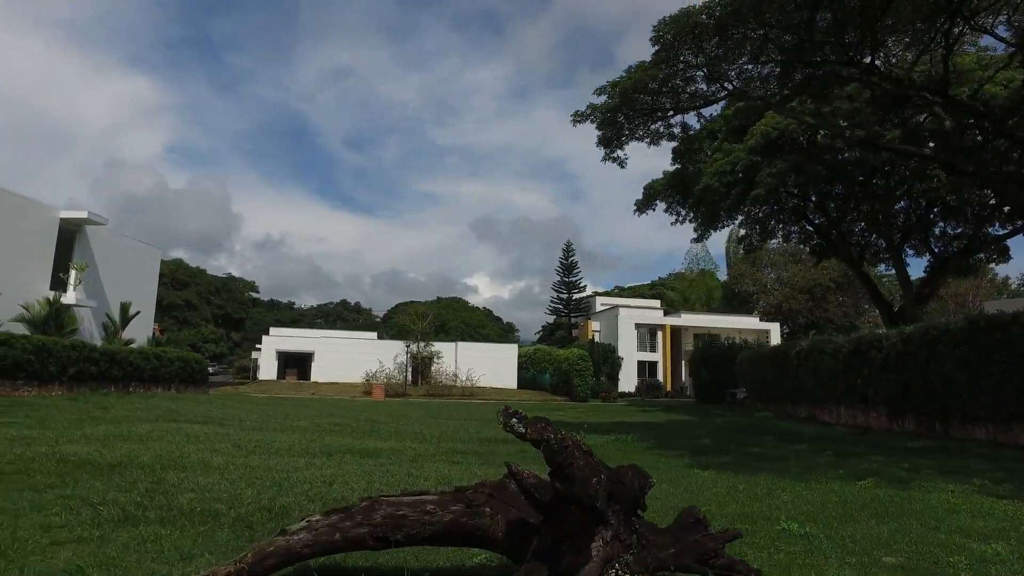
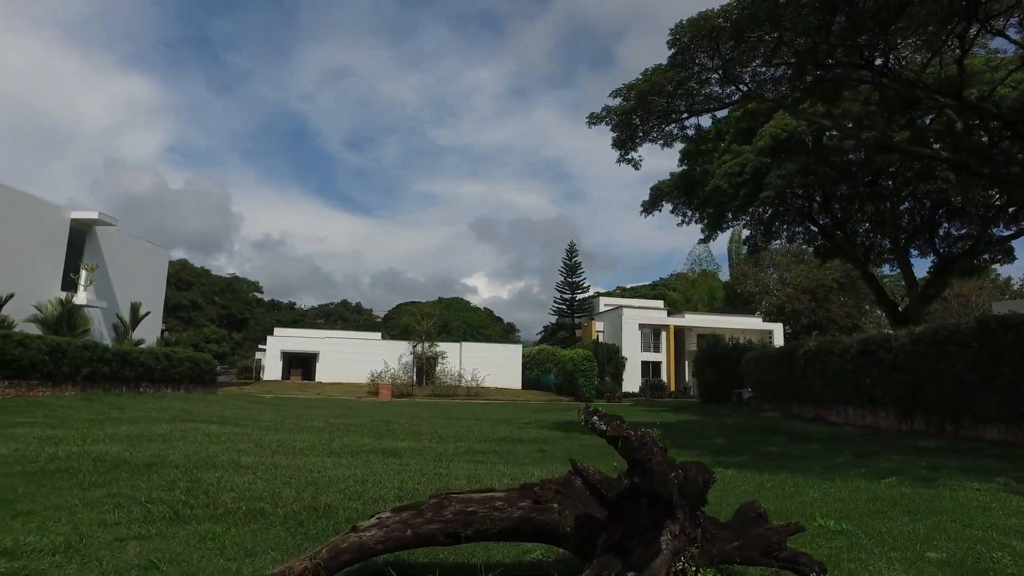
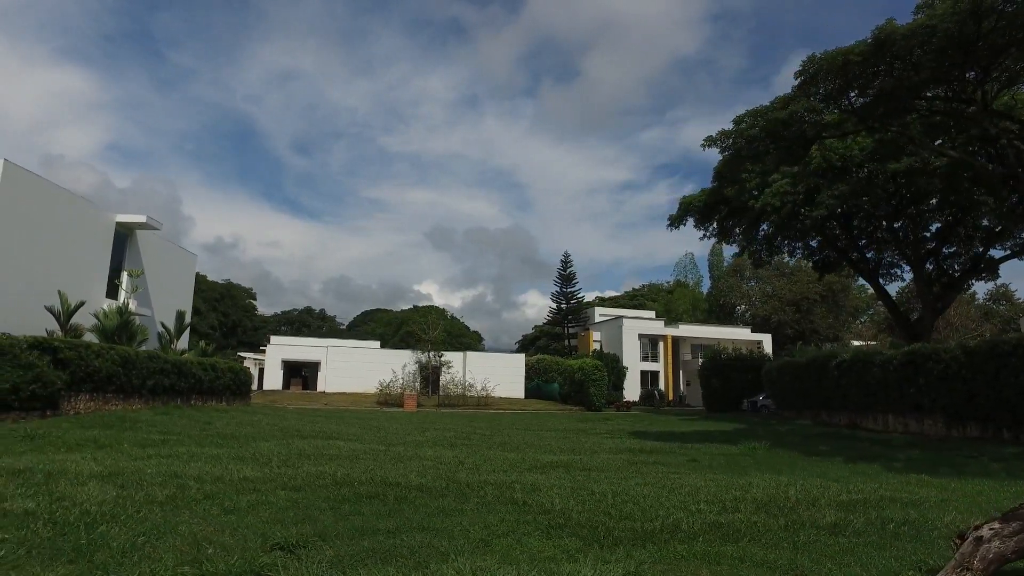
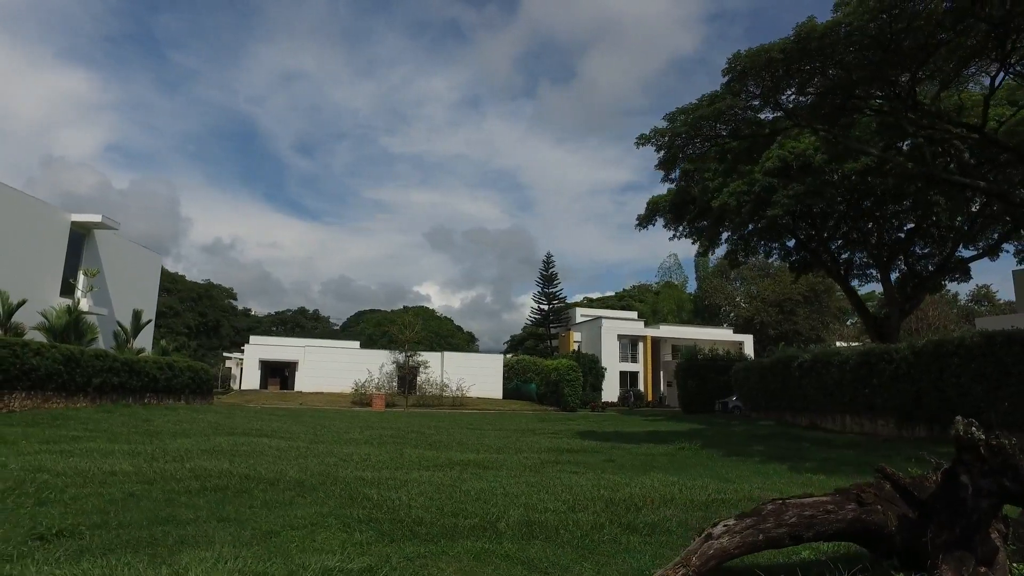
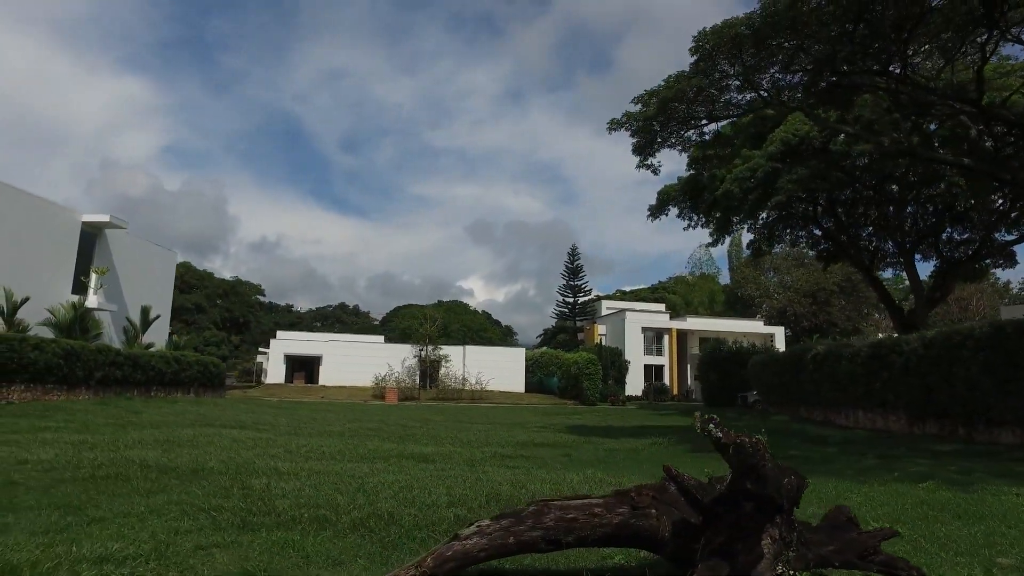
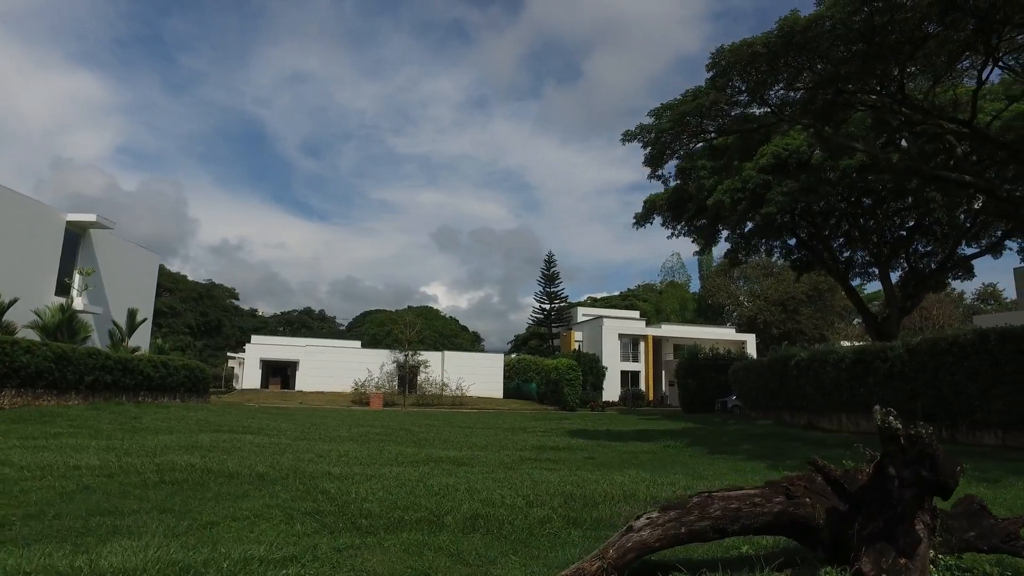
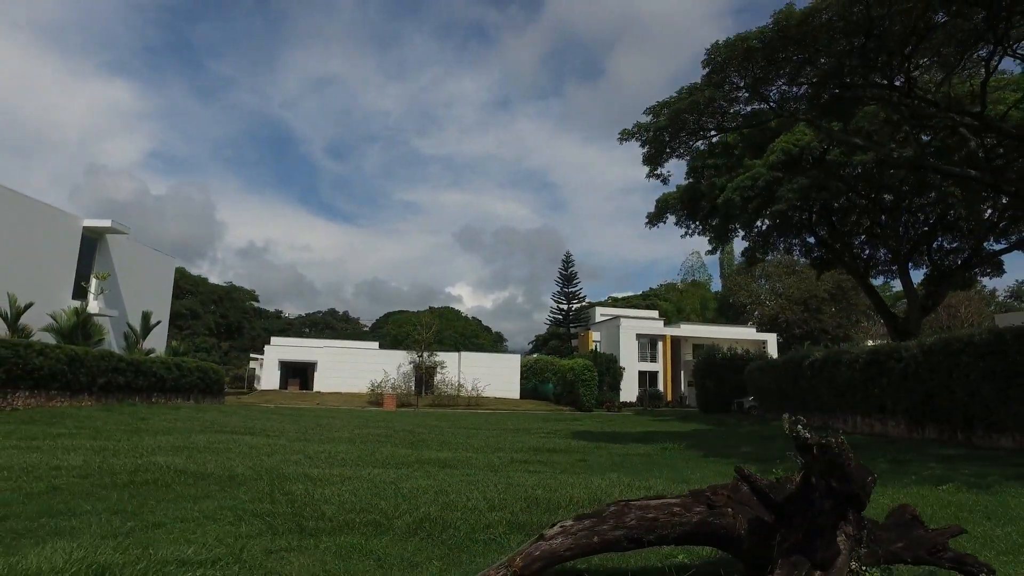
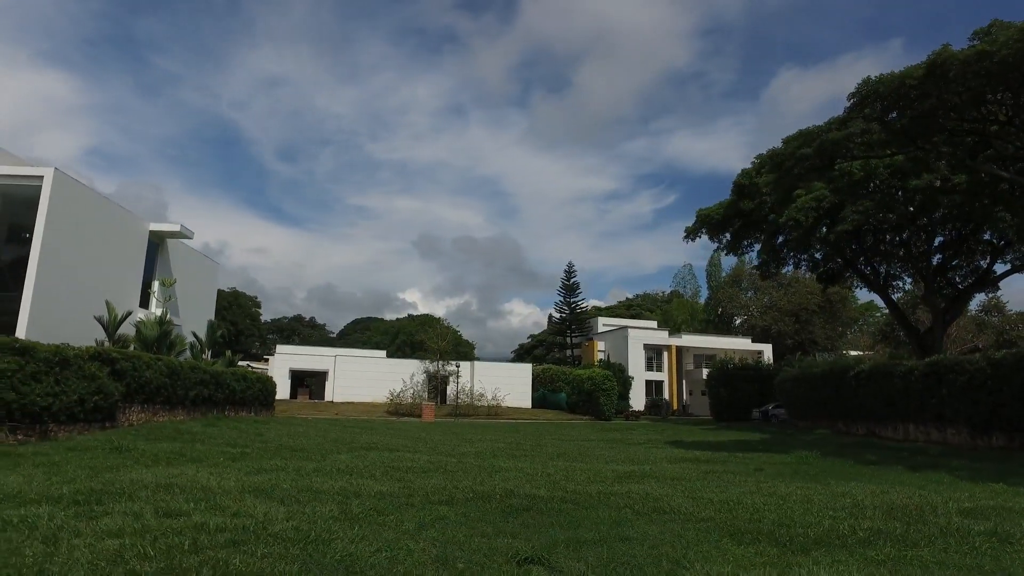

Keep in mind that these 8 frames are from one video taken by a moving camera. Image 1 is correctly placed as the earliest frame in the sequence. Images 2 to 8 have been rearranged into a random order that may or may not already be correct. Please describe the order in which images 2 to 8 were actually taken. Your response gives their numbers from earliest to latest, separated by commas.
2, 5, 7, 6, 4, 3, 8
